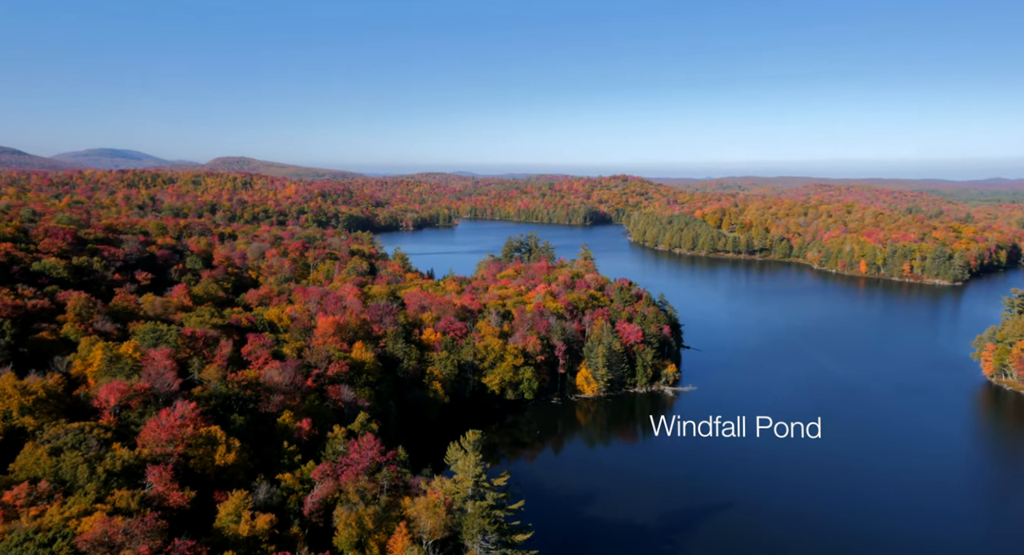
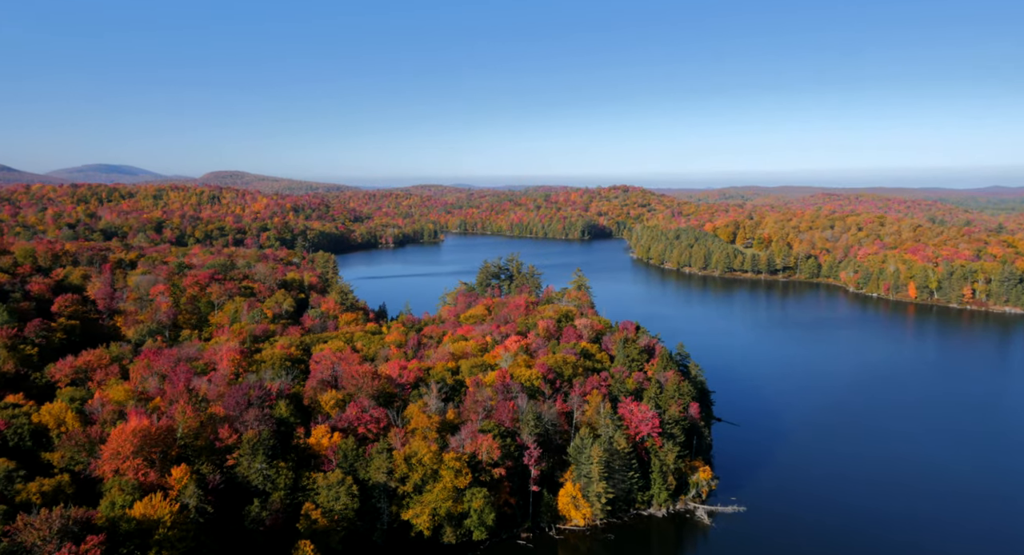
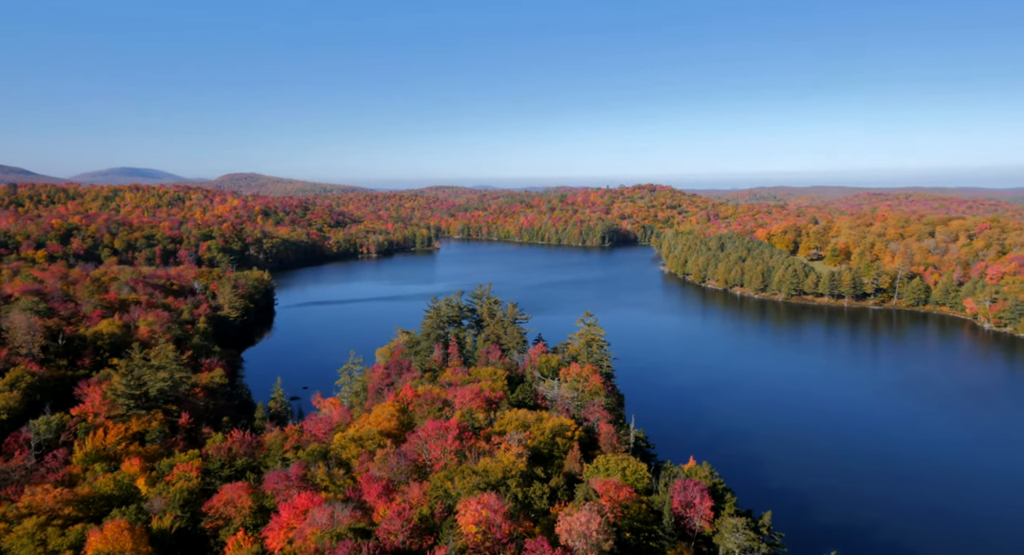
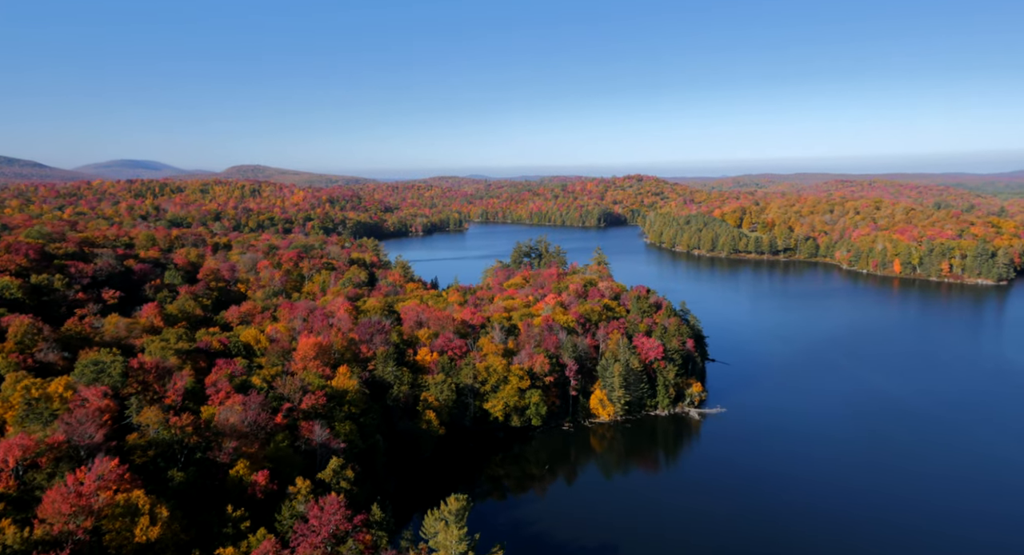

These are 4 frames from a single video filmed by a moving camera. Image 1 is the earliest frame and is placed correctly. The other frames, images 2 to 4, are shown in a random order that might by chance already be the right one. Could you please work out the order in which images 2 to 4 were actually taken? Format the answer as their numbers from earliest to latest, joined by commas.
4, 2, 3
